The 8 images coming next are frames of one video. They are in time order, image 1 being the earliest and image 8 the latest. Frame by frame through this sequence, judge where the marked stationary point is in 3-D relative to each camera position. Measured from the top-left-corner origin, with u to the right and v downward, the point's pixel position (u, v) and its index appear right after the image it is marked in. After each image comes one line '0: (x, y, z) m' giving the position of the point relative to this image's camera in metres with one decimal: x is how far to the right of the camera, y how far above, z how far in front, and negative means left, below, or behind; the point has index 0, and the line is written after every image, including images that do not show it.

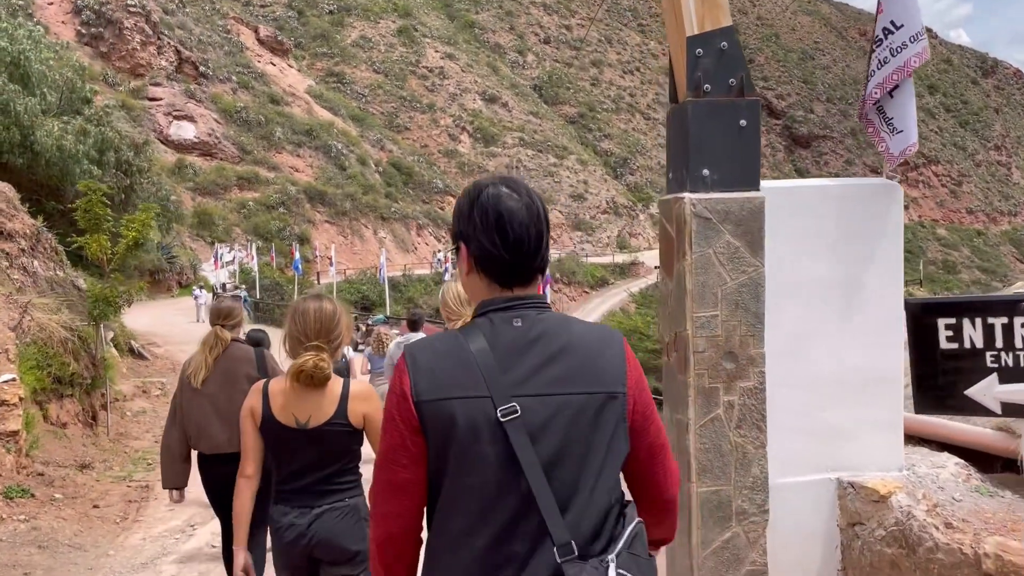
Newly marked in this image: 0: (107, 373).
0: (-4.4, -0.9, +8.7) m
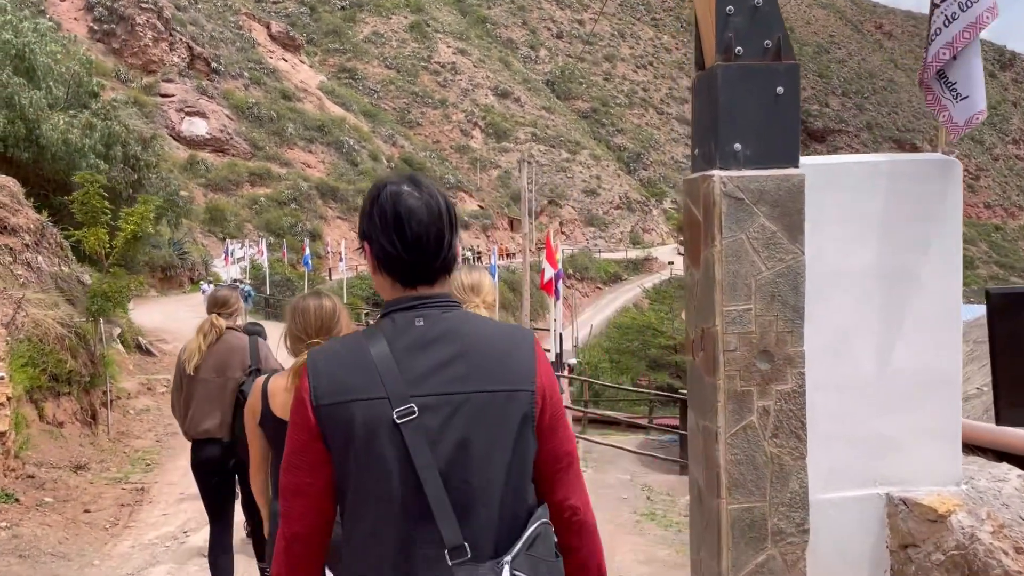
0: (-4.3, -0.9, +8.5) m
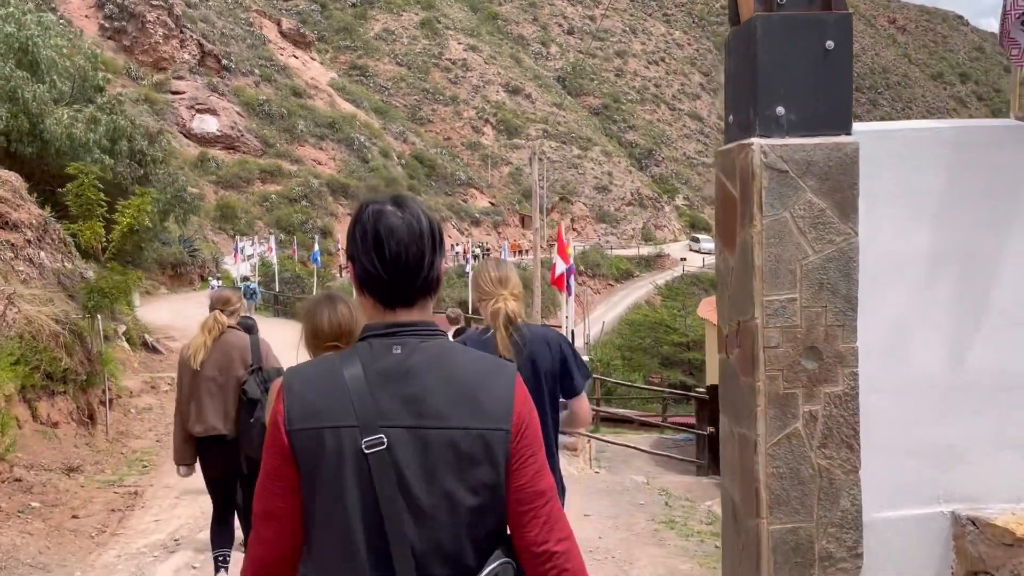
0: (-4.2, -0.8, +8.2) m
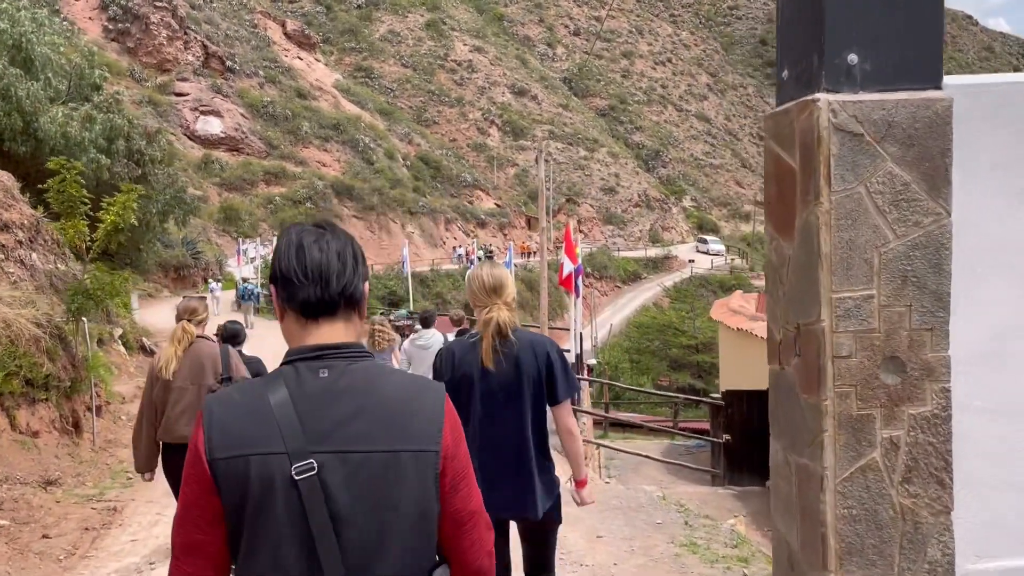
0: (-4.1, -0.8, +7.9) m
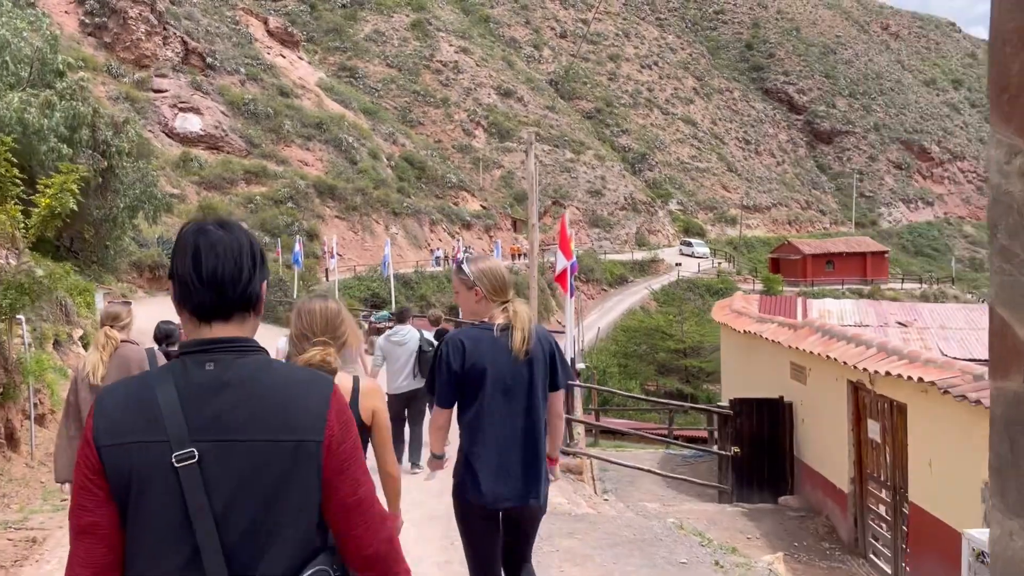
0: (-4.2, -0.8, +7.0) m
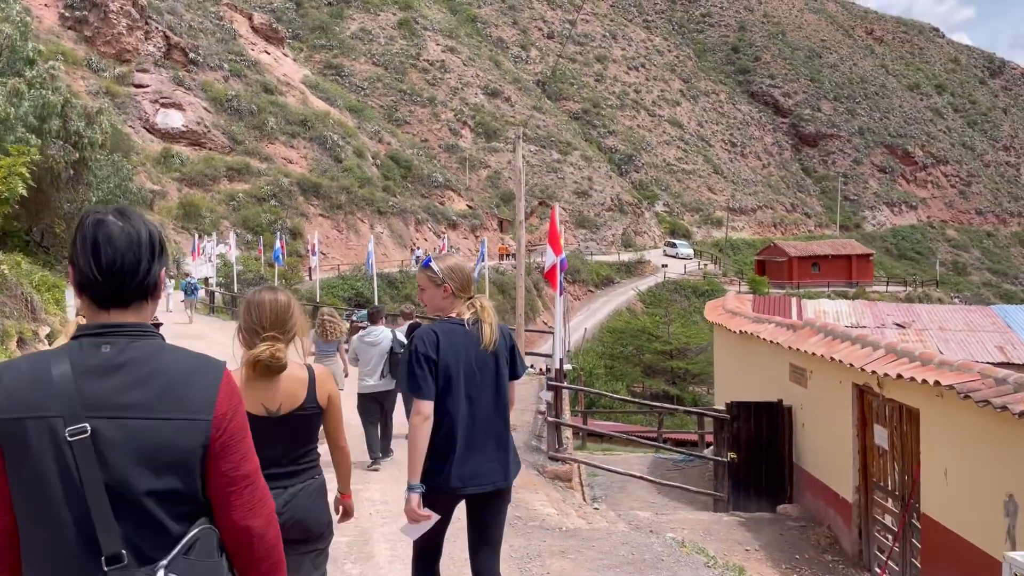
0: (-4.3, -0.7, +6.5) m
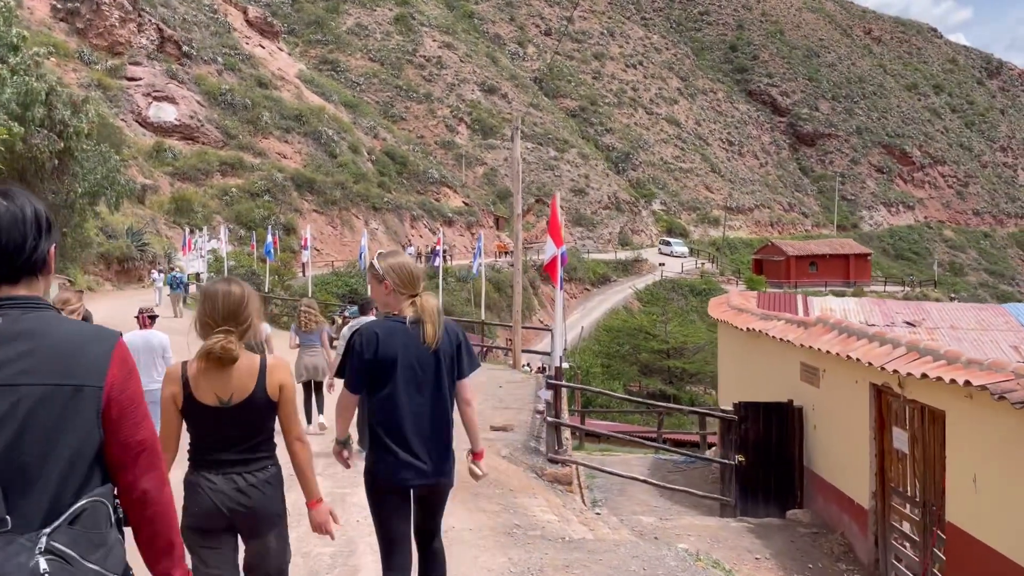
0: (-4.3, -0.7, +6.1) m
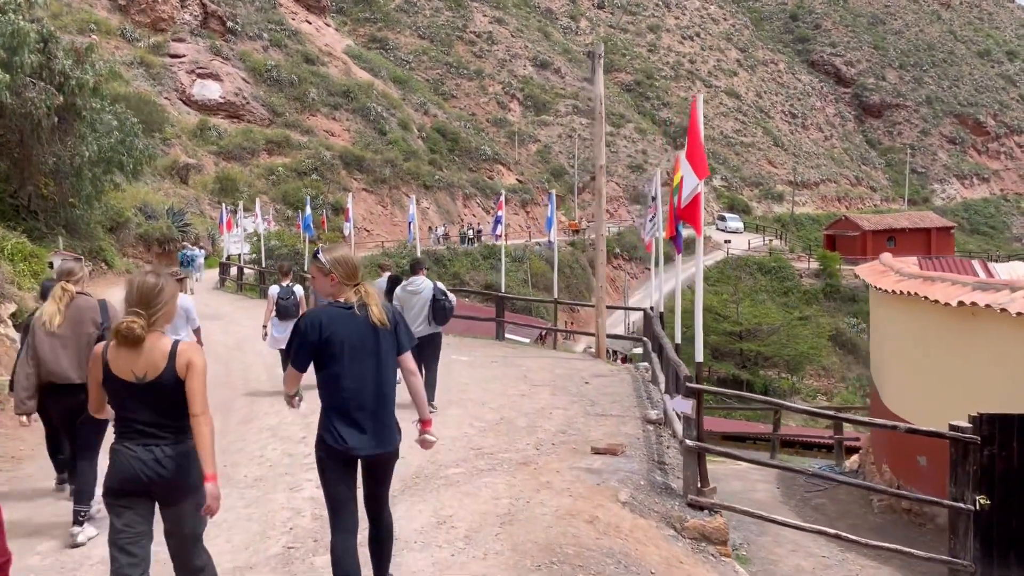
0: (-3.7, -0.5, +3.9) m
